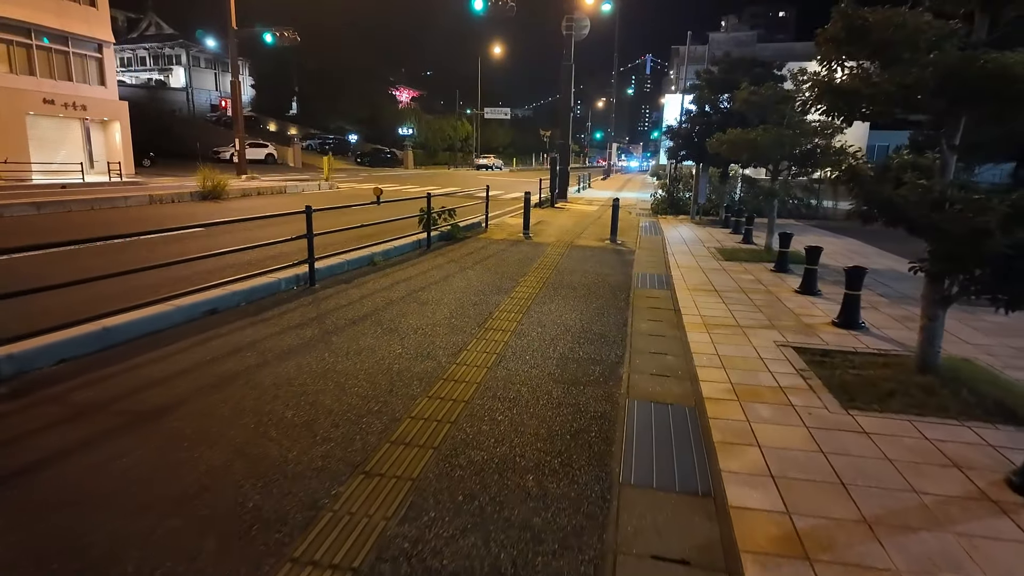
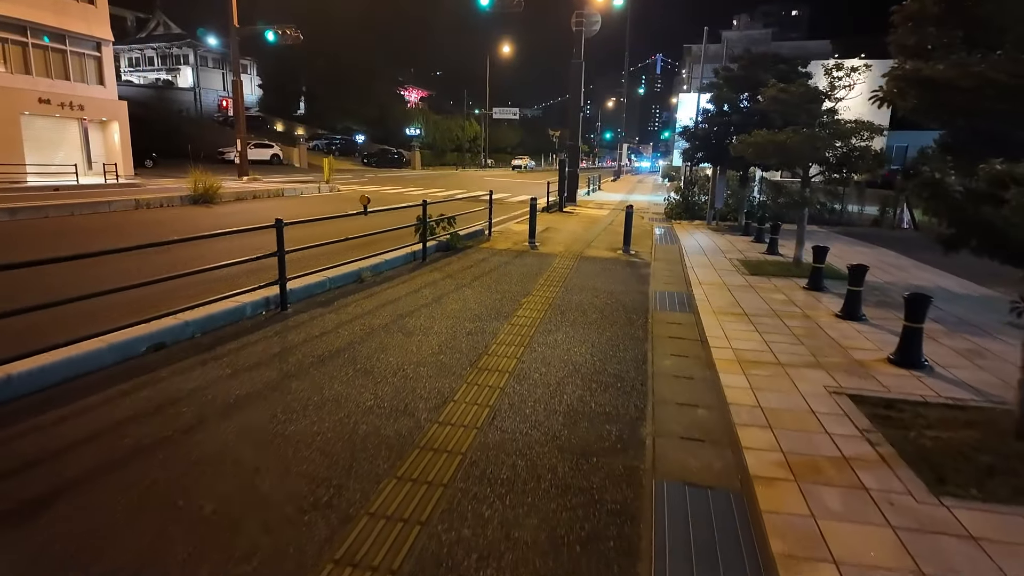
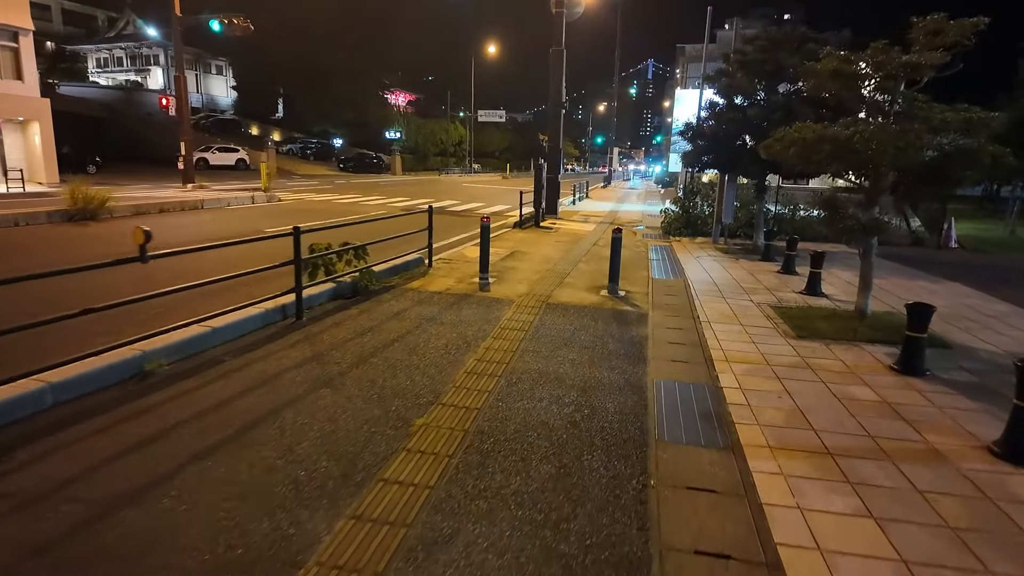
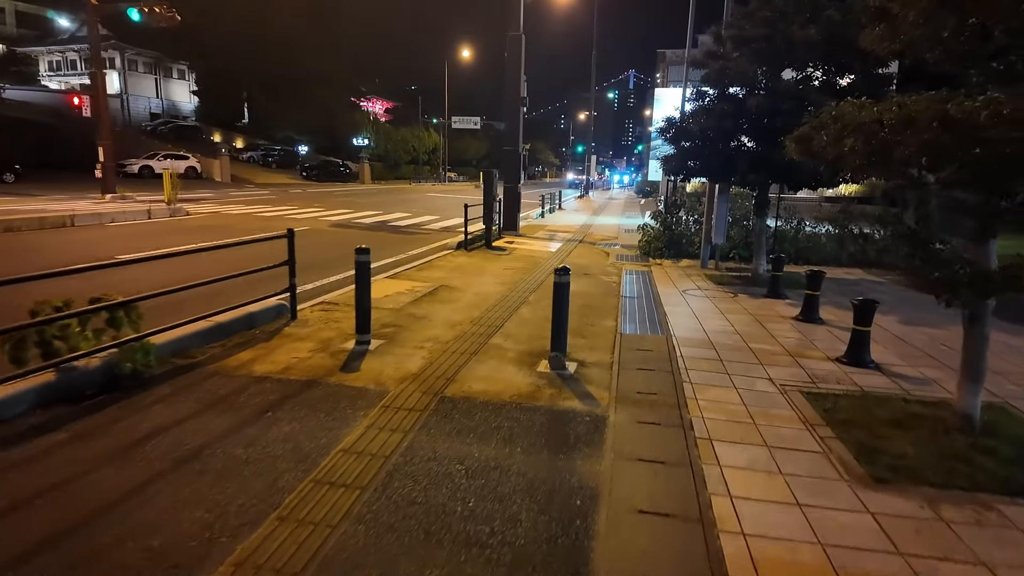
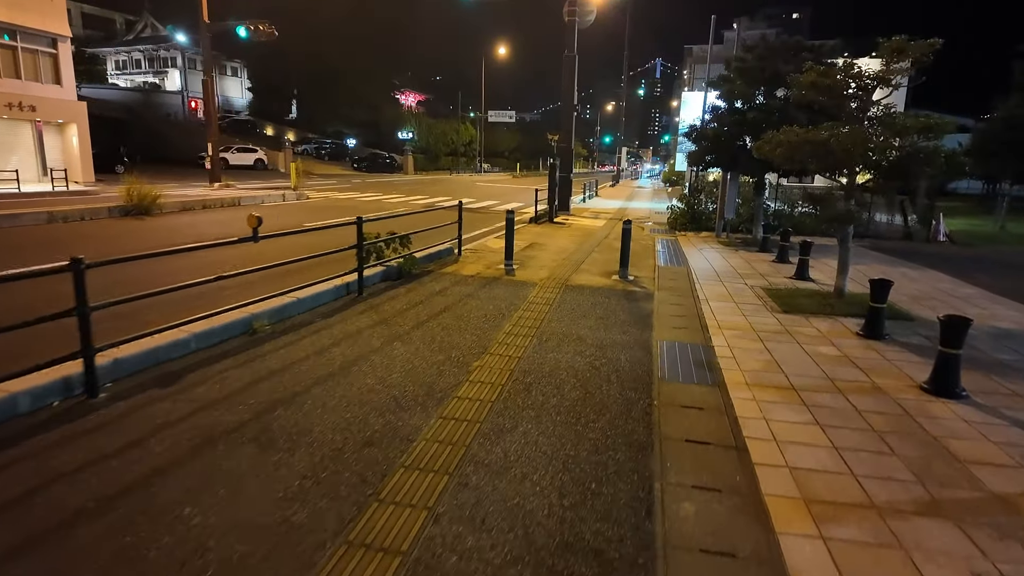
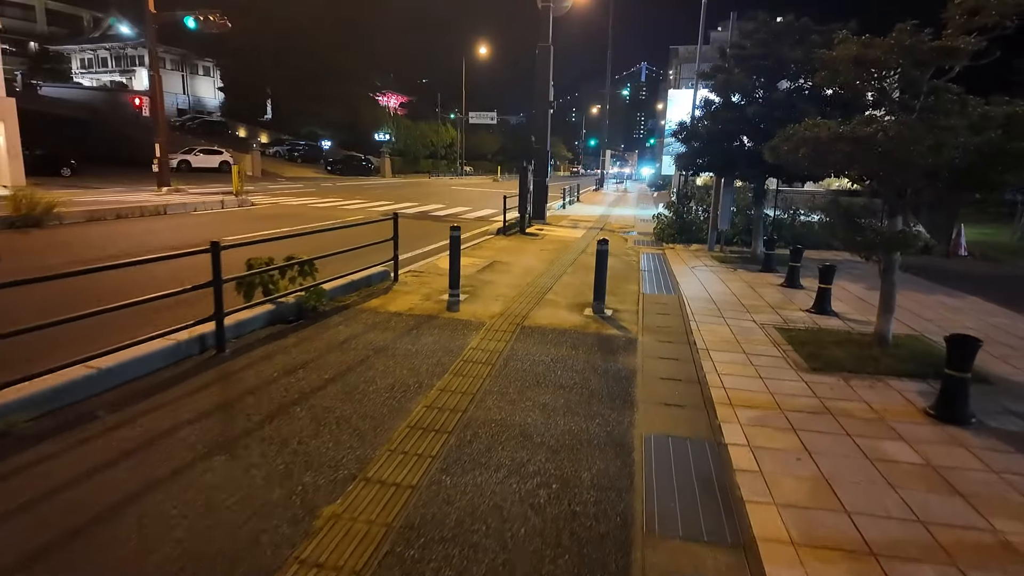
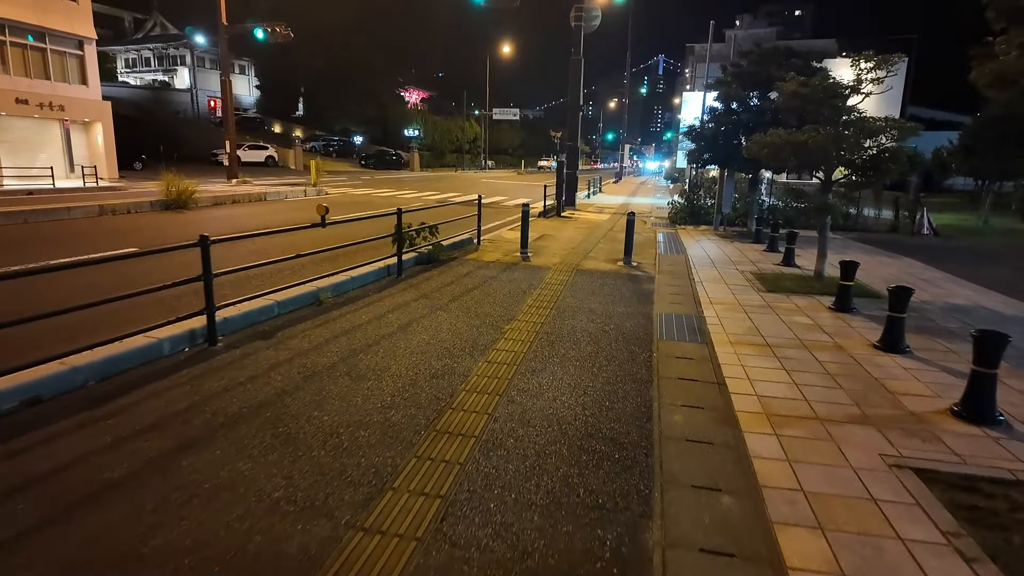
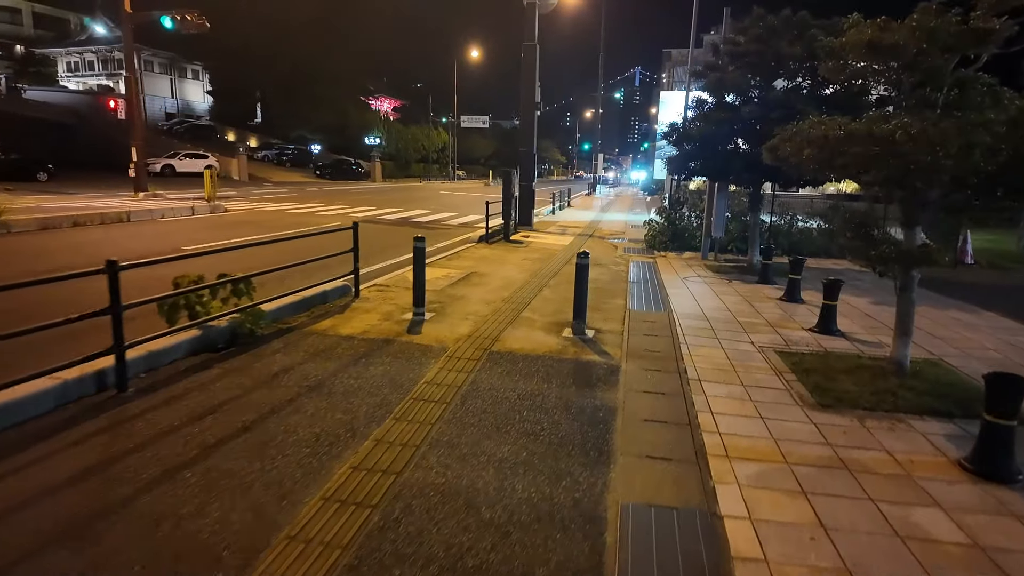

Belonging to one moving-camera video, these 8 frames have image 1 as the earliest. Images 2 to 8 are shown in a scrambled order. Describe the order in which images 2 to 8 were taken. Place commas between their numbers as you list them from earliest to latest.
2, 7, 5, 3, 6, 8, 4
